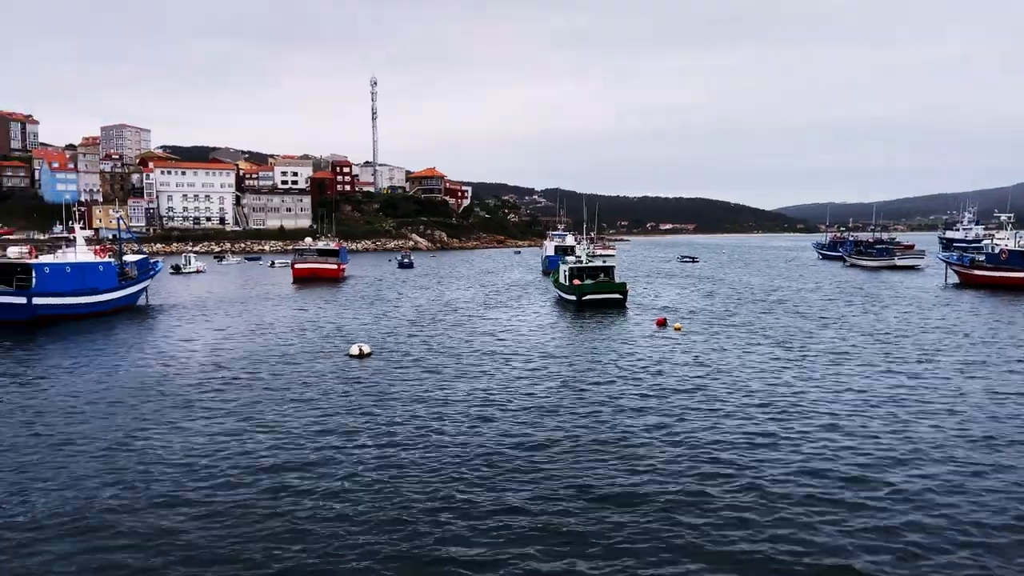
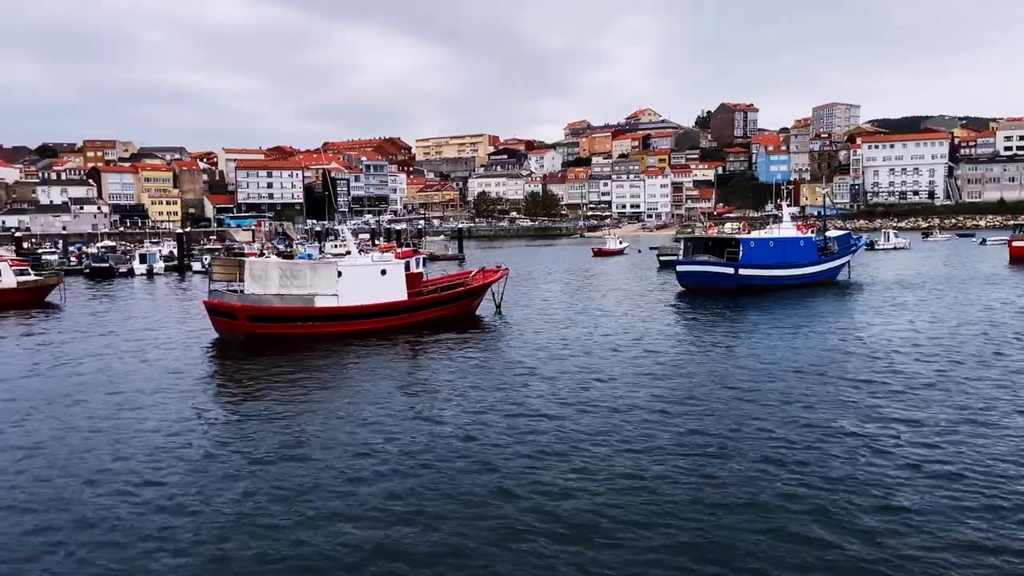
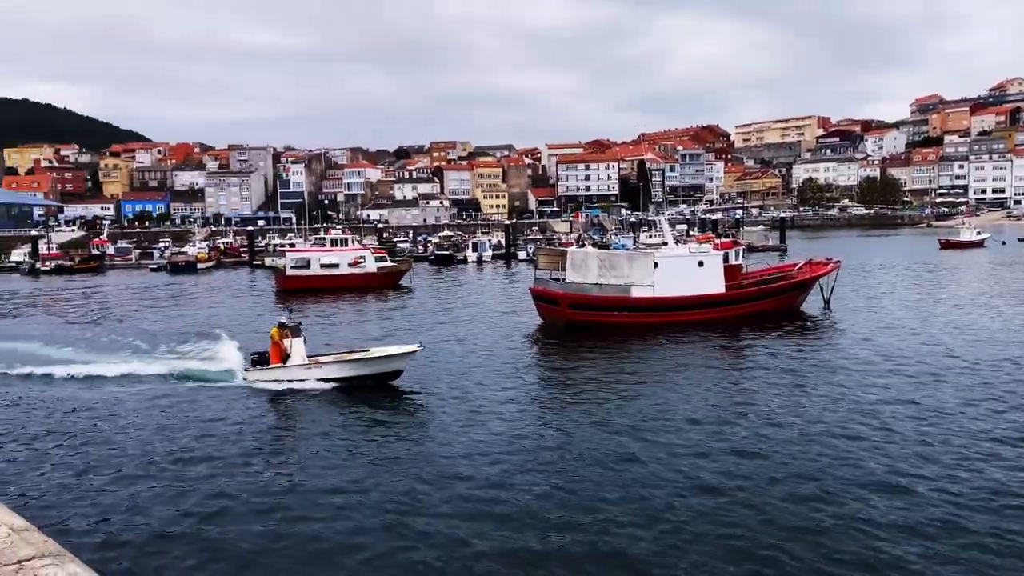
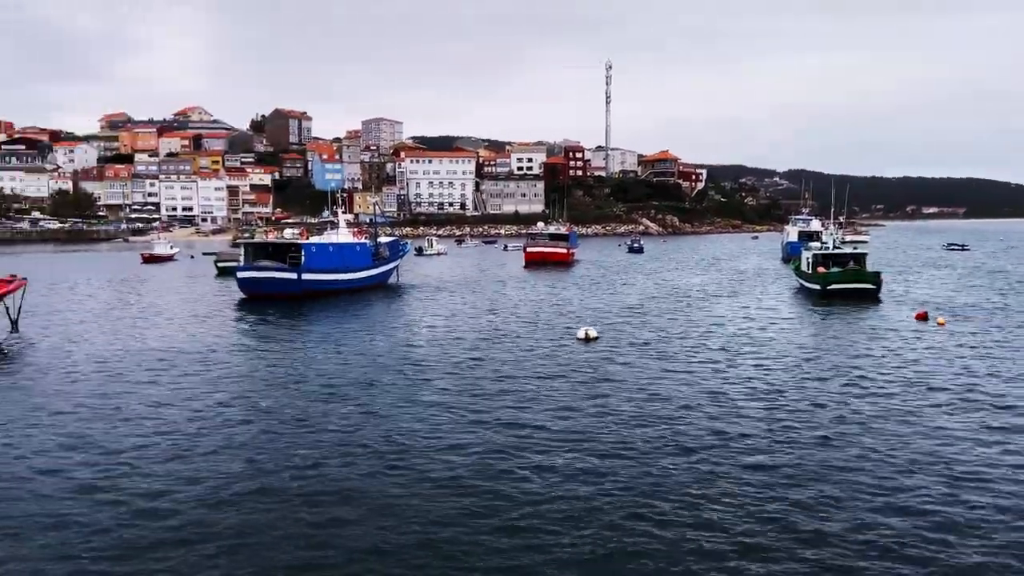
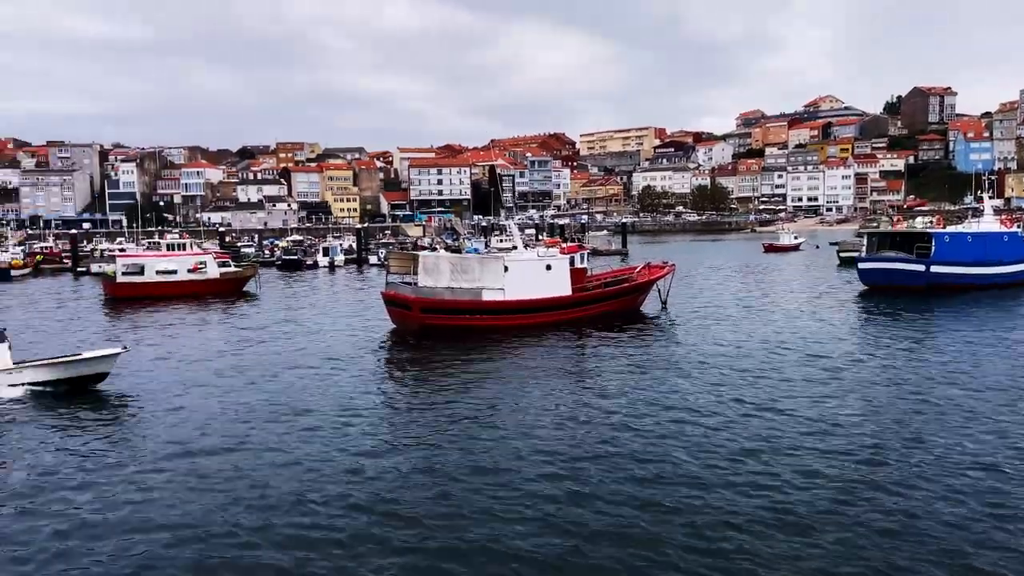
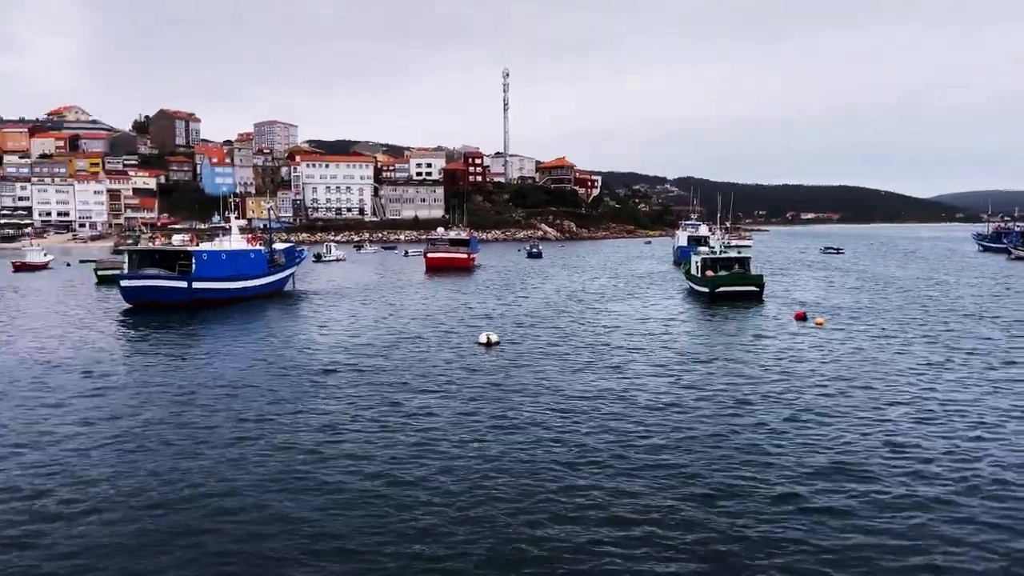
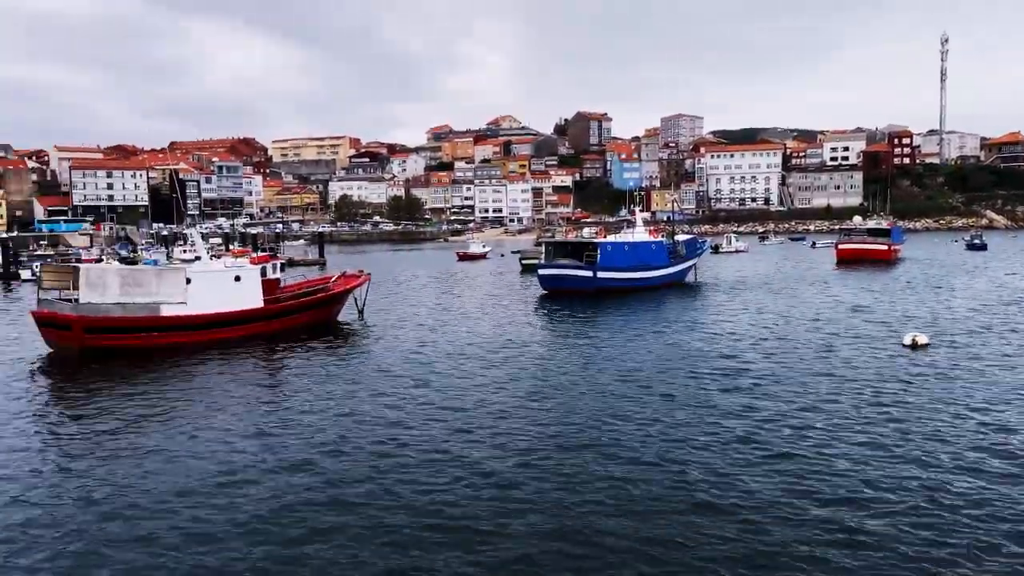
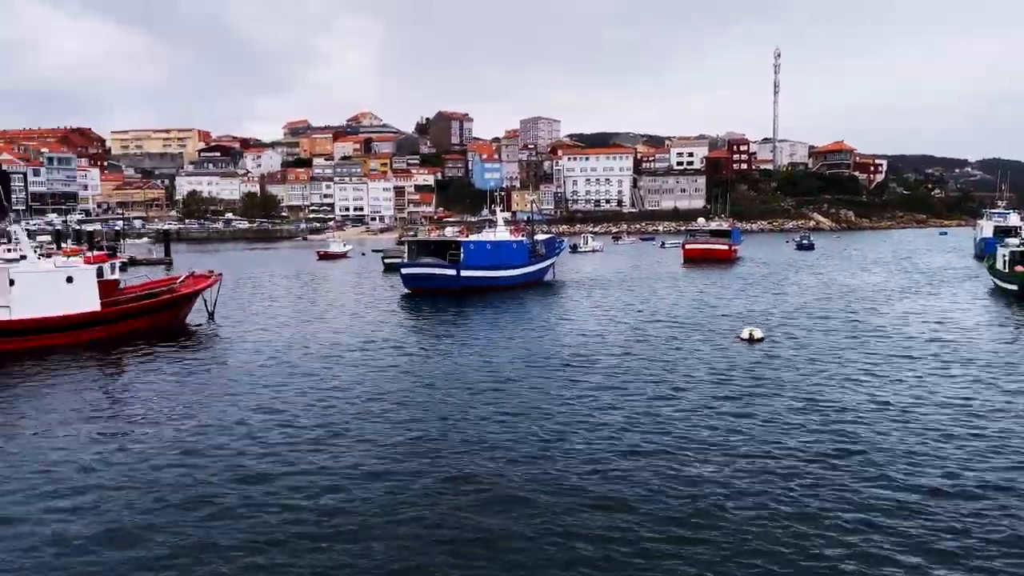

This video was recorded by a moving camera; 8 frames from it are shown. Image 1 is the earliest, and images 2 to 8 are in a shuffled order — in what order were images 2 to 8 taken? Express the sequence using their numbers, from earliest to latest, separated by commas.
6, 4, 8, 7, 2, 5, 3
